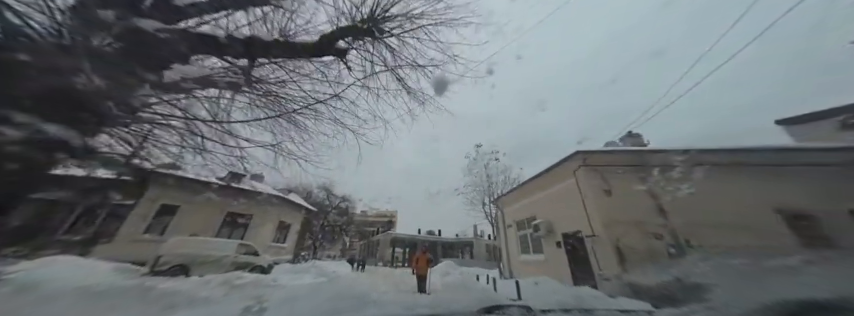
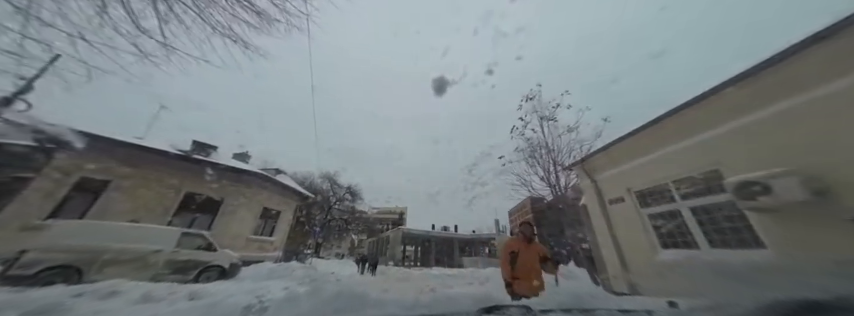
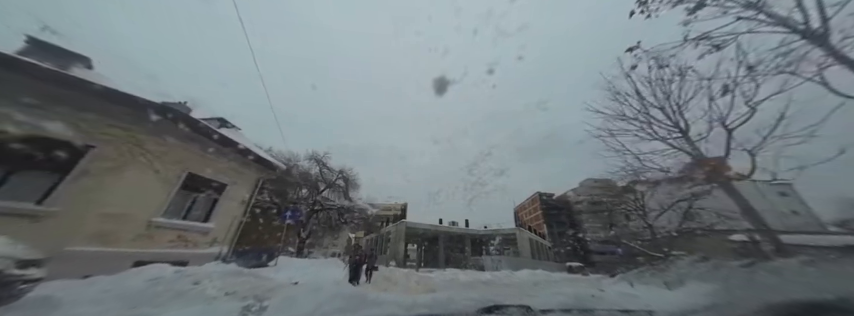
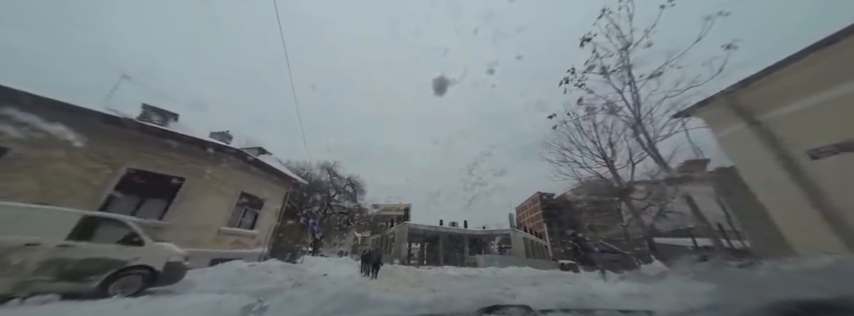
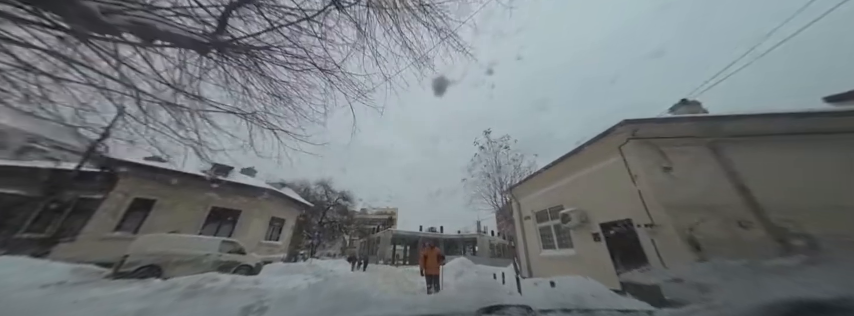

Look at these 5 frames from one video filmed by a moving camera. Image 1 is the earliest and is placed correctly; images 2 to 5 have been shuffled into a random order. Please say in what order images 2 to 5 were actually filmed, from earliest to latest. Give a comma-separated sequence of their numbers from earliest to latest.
5, 2, 4, 3
